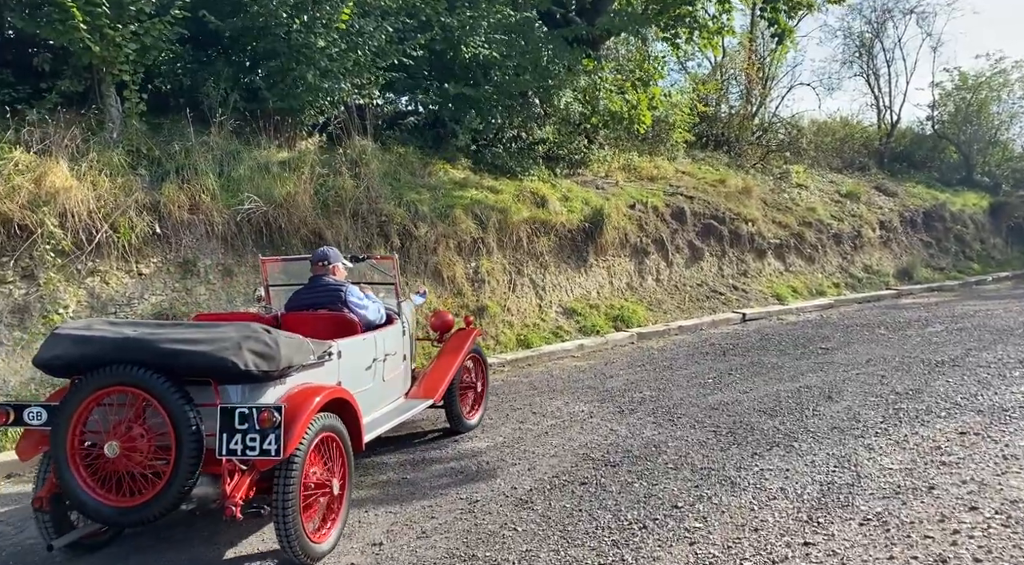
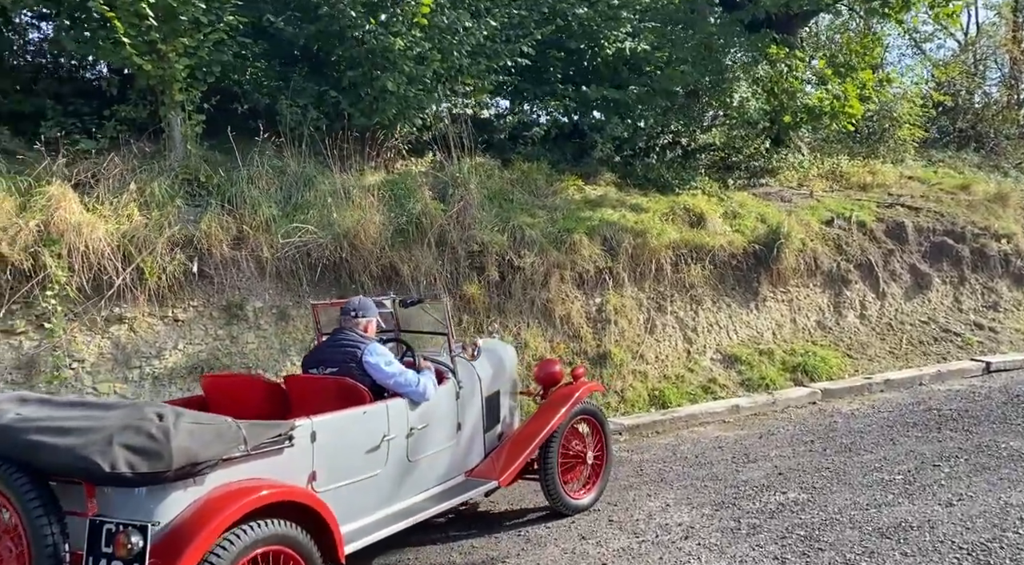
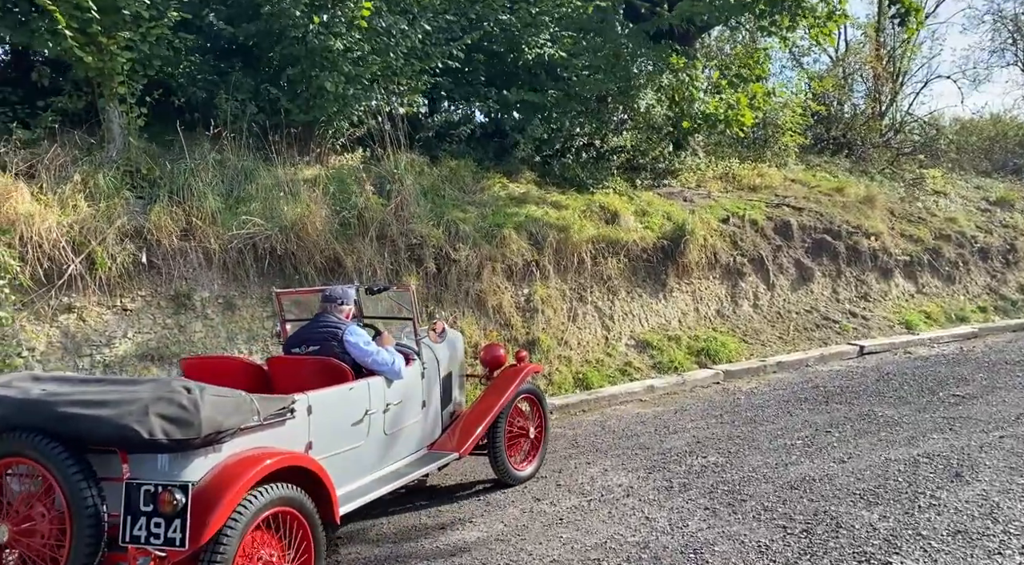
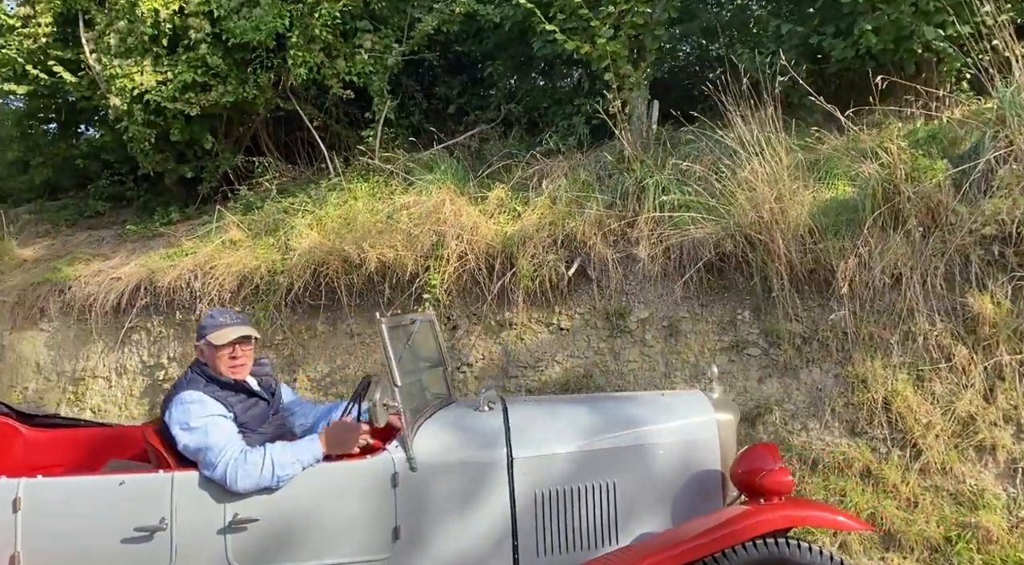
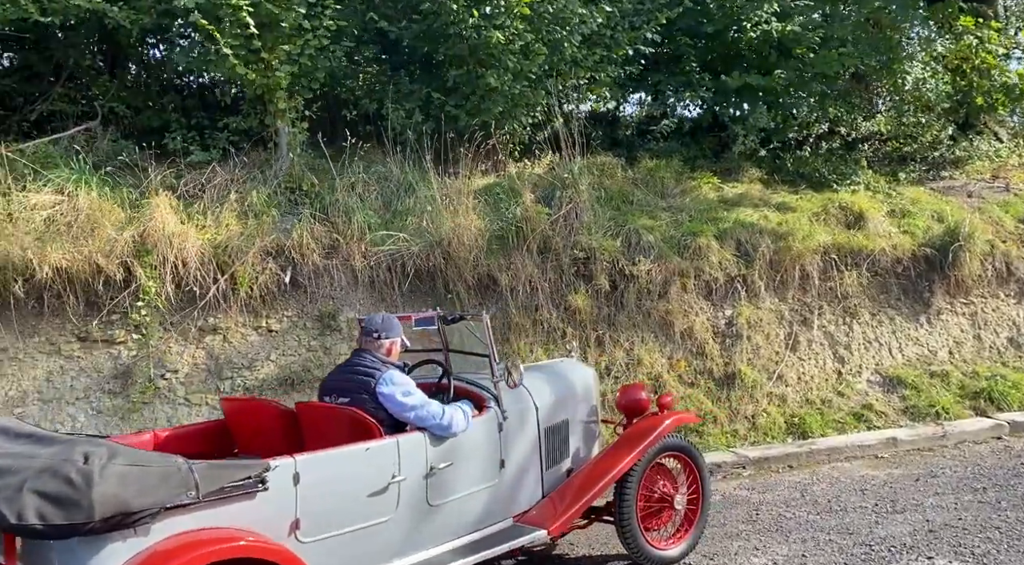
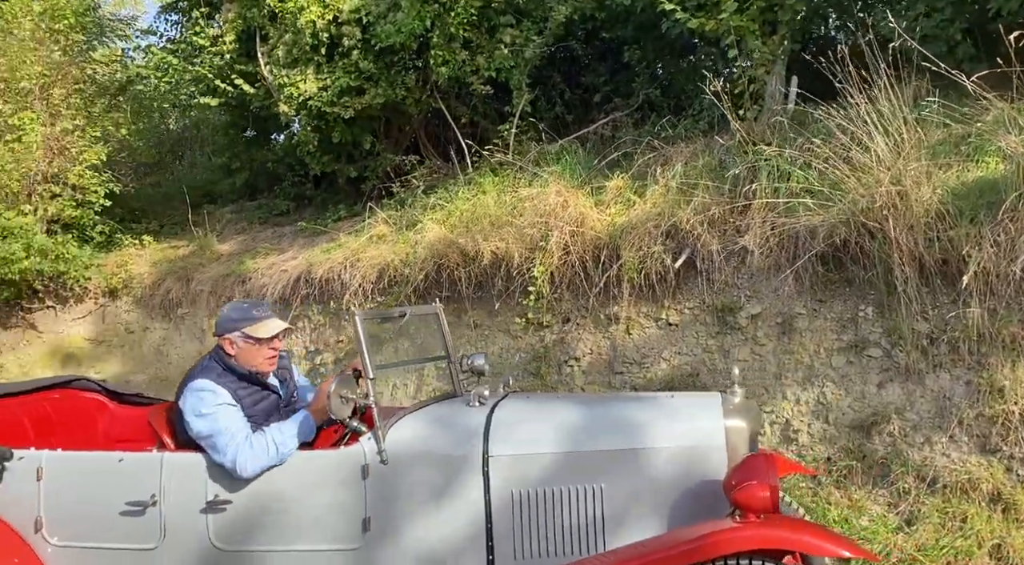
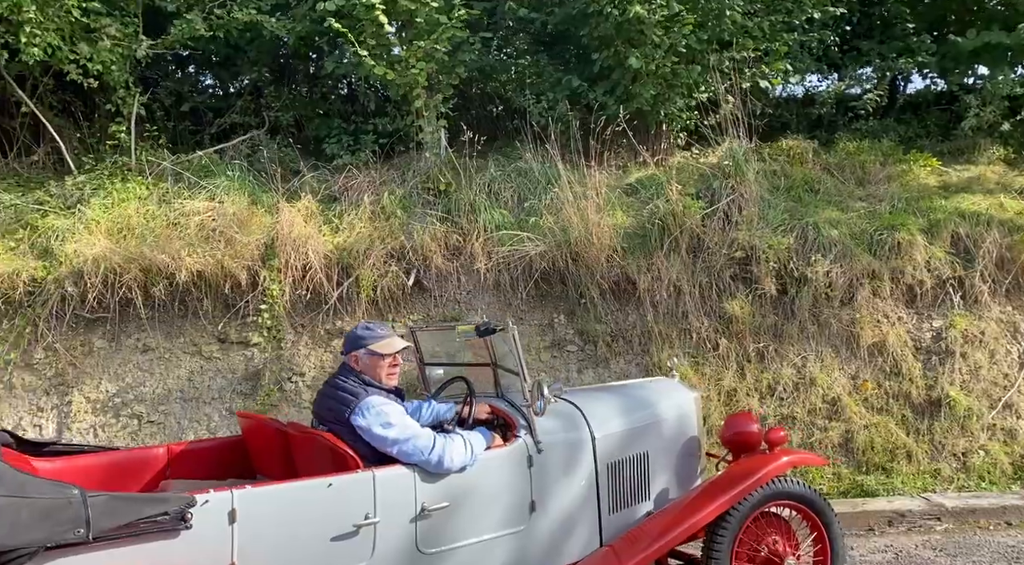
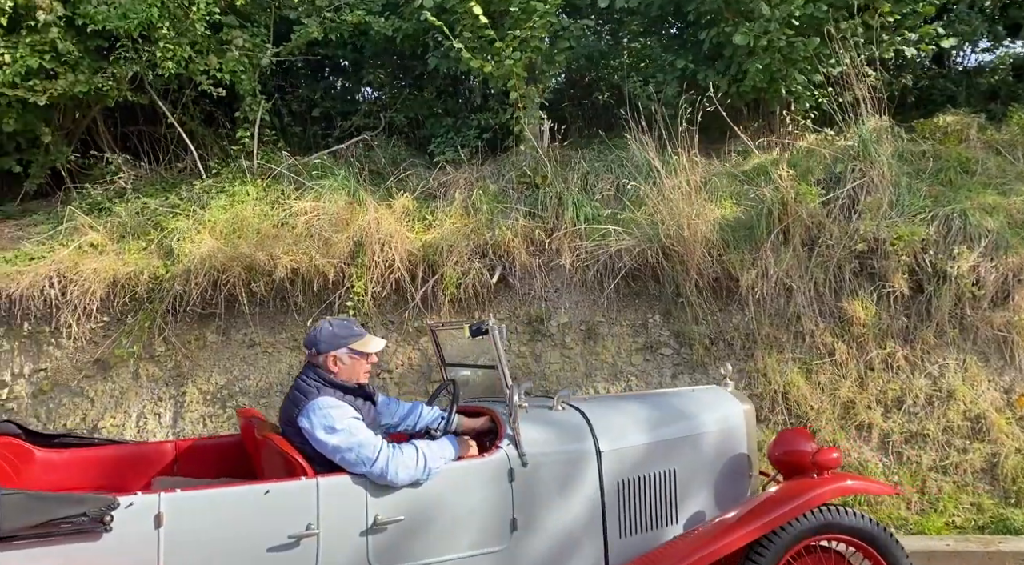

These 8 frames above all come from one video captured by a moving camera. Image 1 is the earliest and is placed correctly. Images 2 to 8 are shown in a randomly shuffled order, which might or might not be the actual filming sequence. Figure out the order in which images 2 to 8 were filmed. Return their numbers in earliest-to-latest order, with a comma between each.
3, 2, 5, 7, 8, 4, 6
